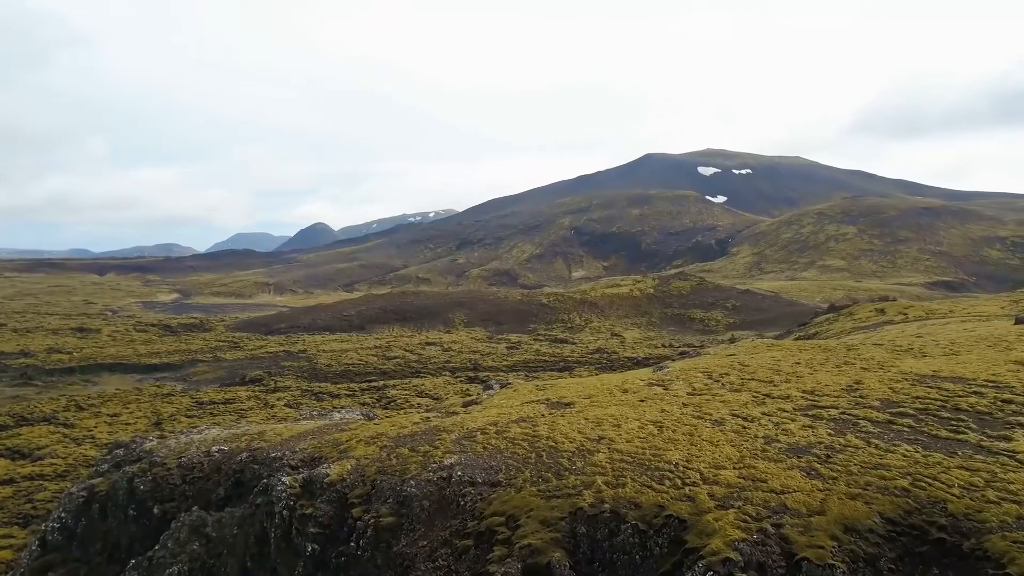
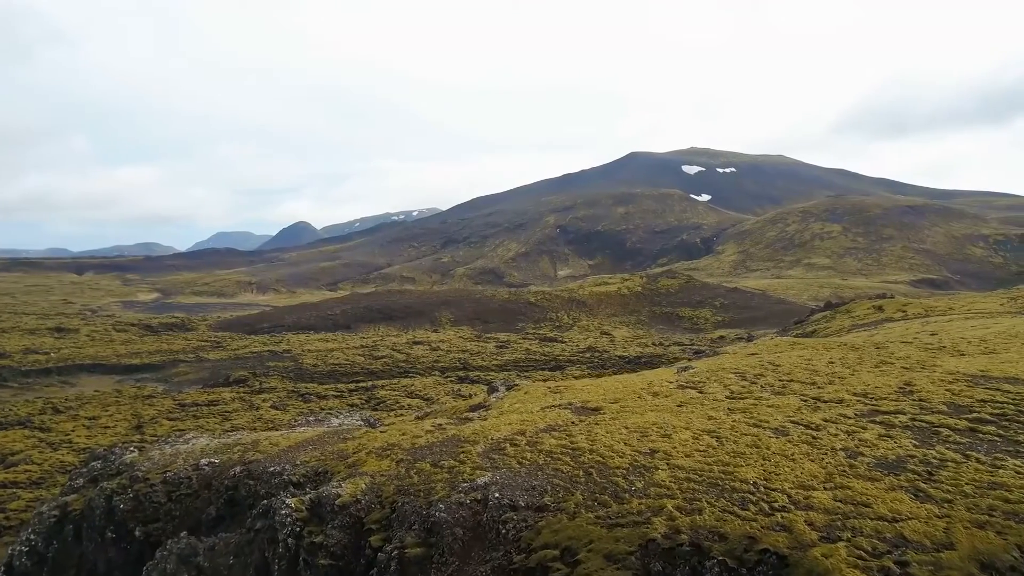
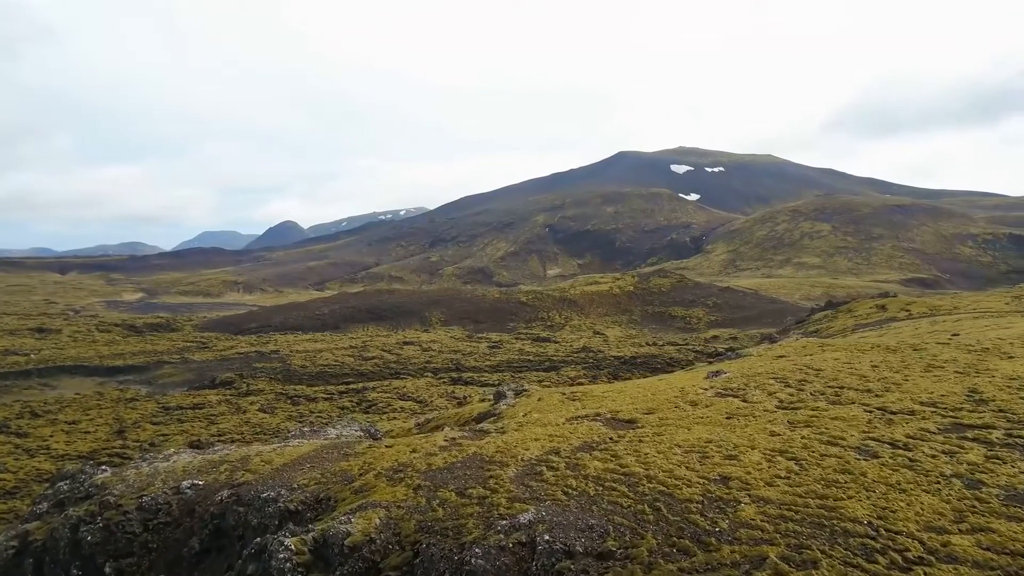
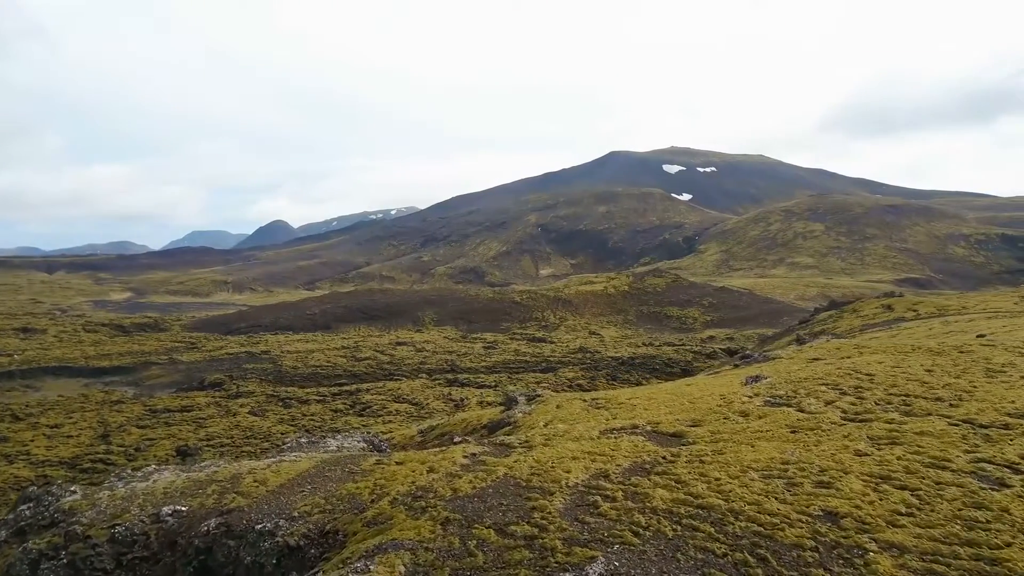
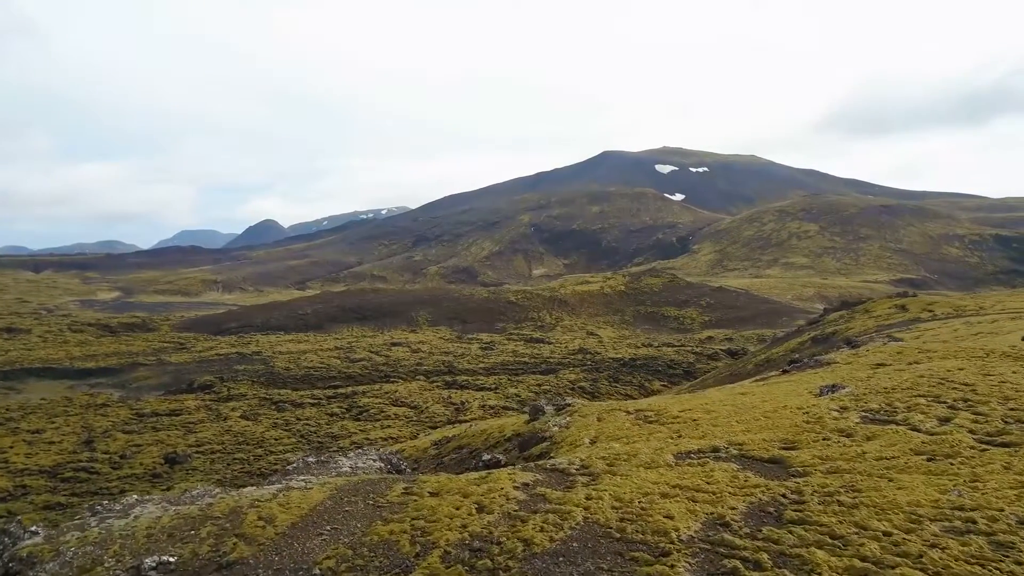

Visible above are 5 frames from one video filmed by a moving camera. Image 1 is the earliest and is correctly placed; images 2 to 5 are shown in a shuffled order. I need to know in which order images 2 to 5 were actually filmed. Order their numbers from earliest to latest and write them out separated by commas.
2, 3, 4, 5
